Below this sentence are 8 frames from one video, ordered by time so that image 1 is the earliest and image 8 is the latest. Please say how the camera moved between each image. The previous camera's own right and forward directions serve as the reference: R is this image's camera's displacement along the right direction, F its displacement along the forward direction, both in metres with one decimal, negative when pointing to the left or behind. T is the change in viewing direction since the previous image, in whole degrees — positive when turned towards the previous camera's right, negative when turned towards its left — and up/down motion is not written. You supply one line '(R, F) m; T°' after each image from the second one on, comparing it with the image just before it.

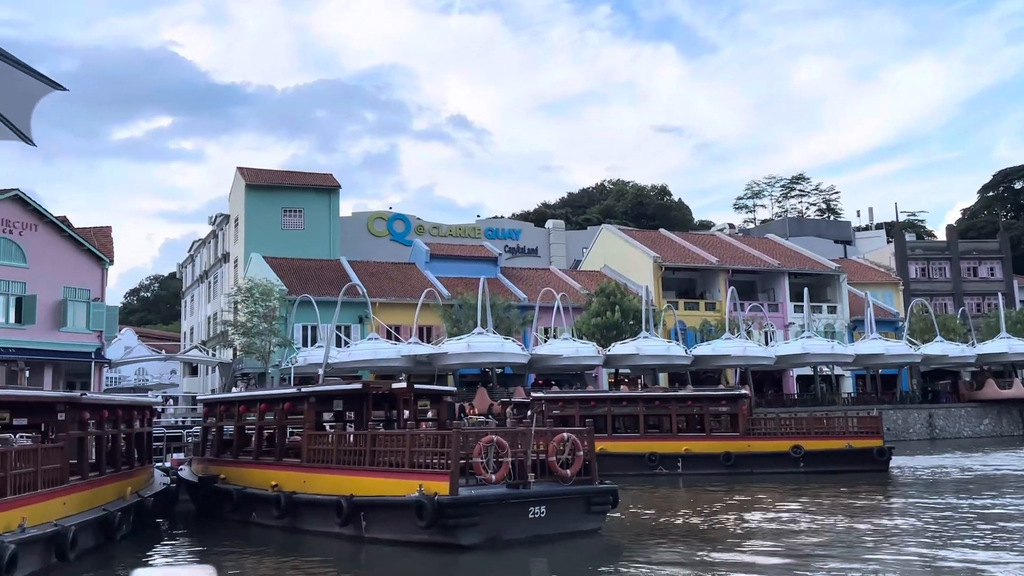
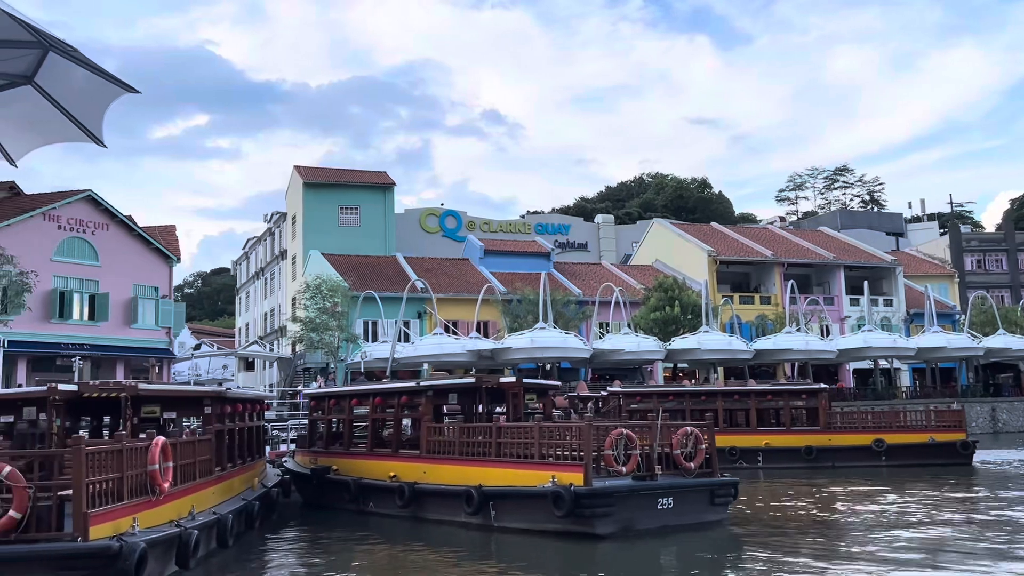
(-0.8, -0.2) m; -2°
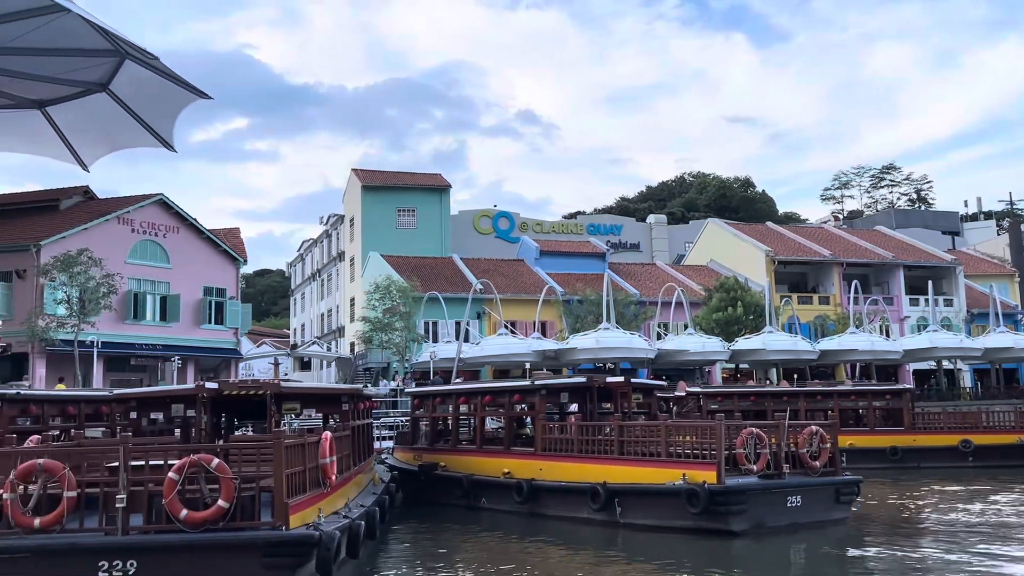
(-0.8, -0.2) m; -2°
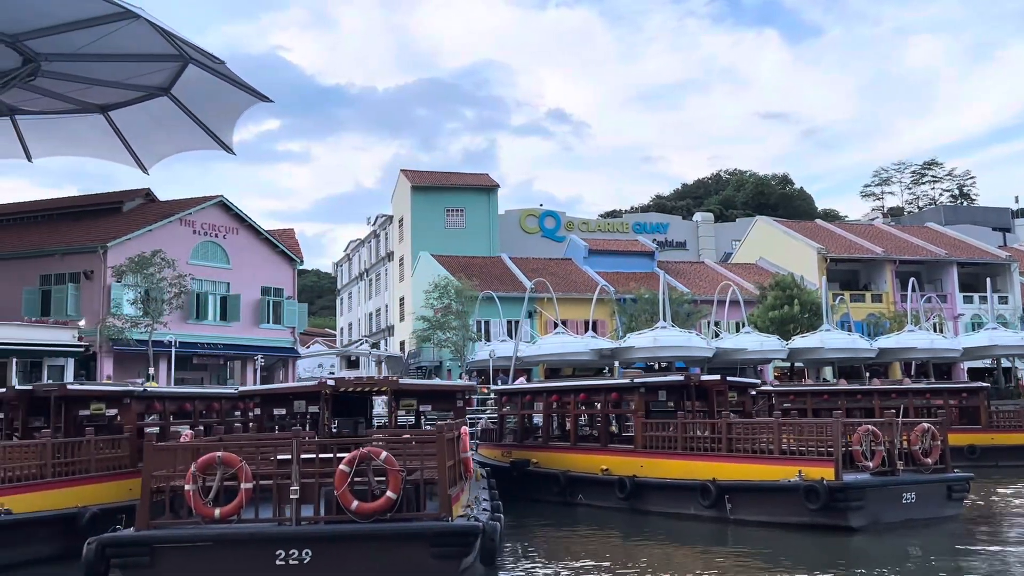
(-0.7, -0.2) m; -2°
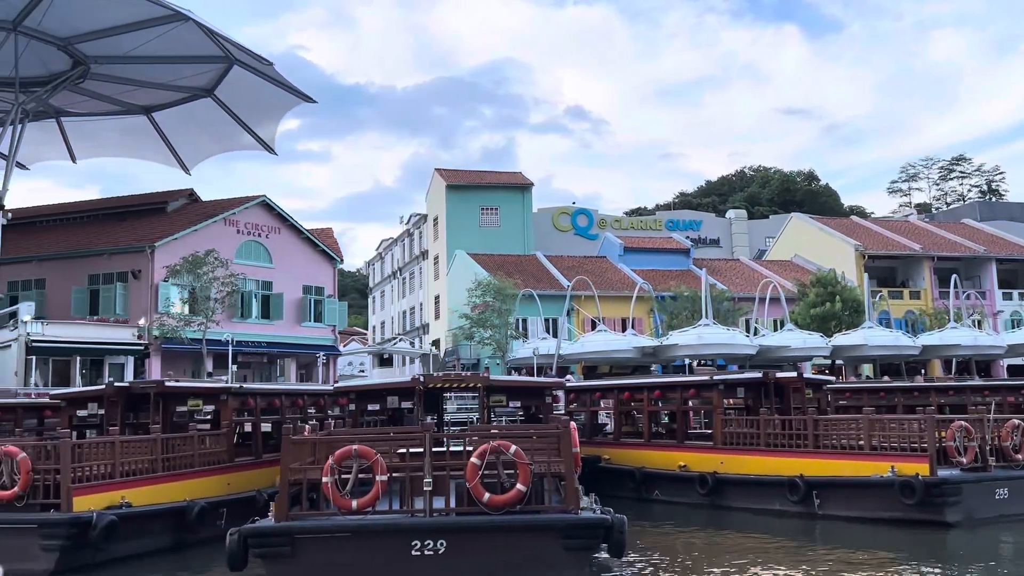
(-0.6, -0.1) m; -1°
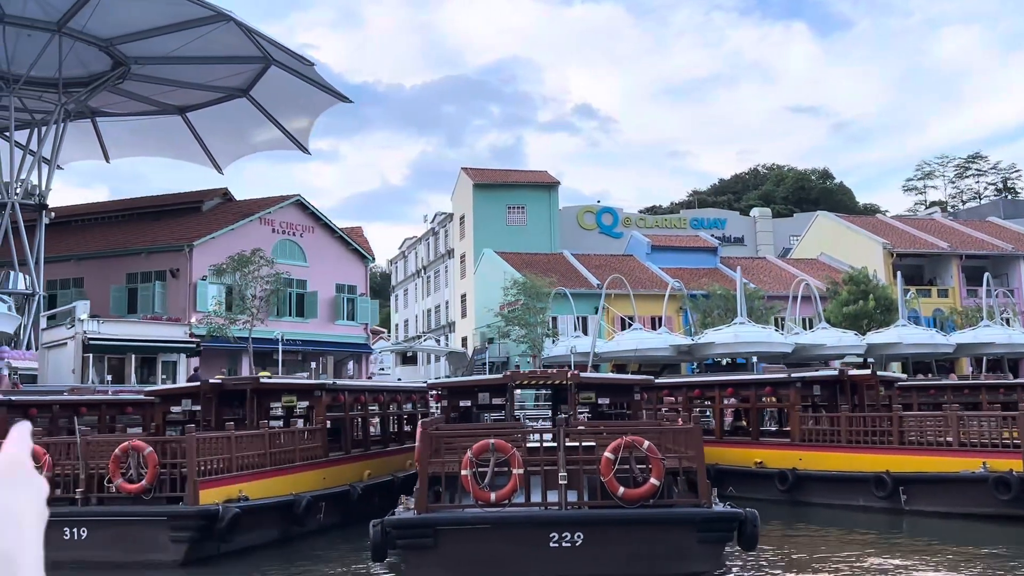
(-0.8, -0.1) m; -1°
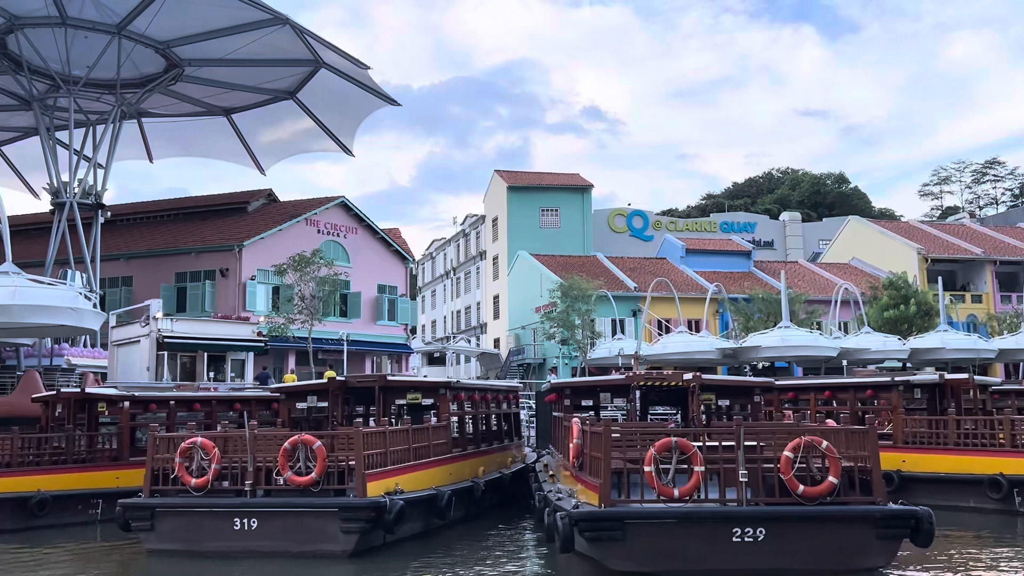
(-1.1, -0.3) m; -1°
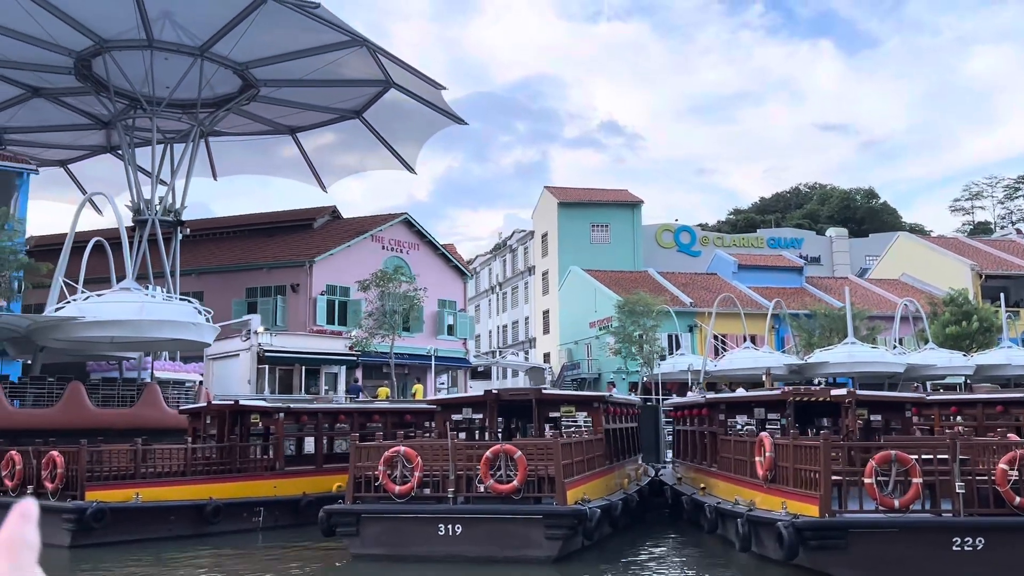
(-1.4, -0.4) m; -1°
